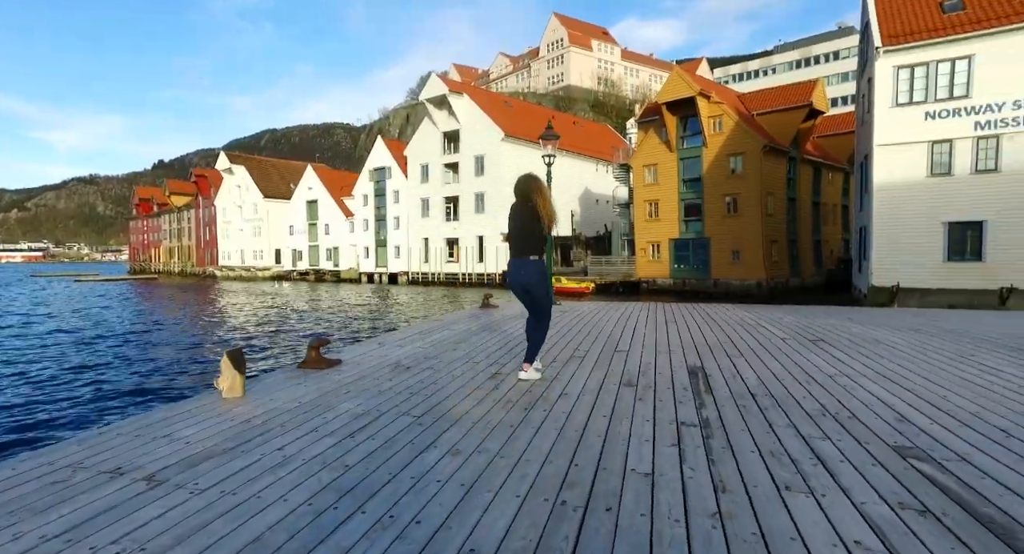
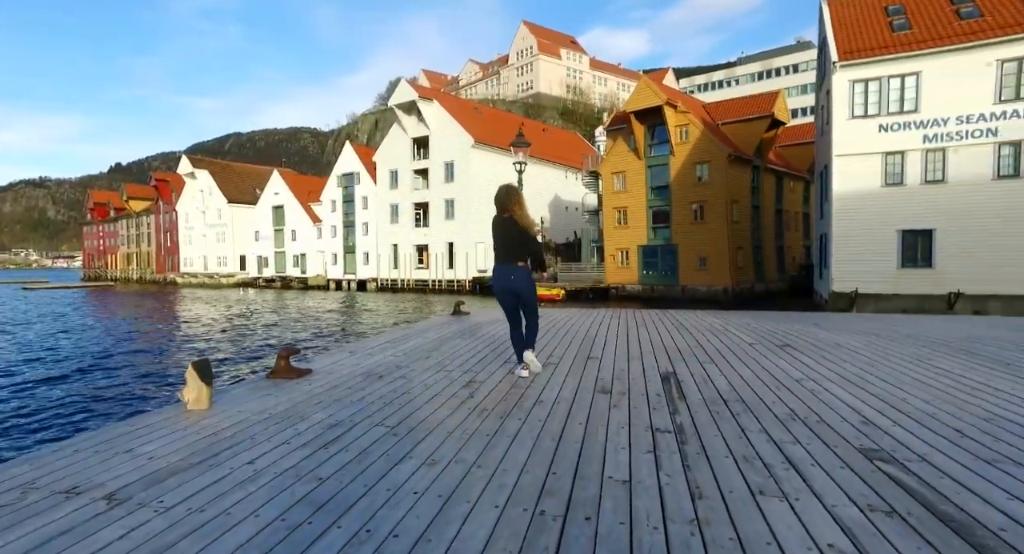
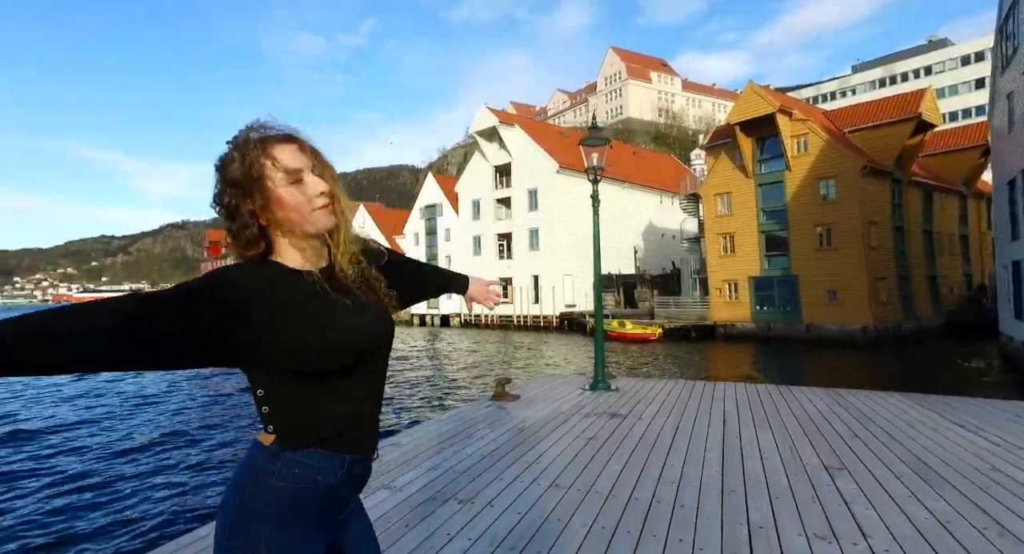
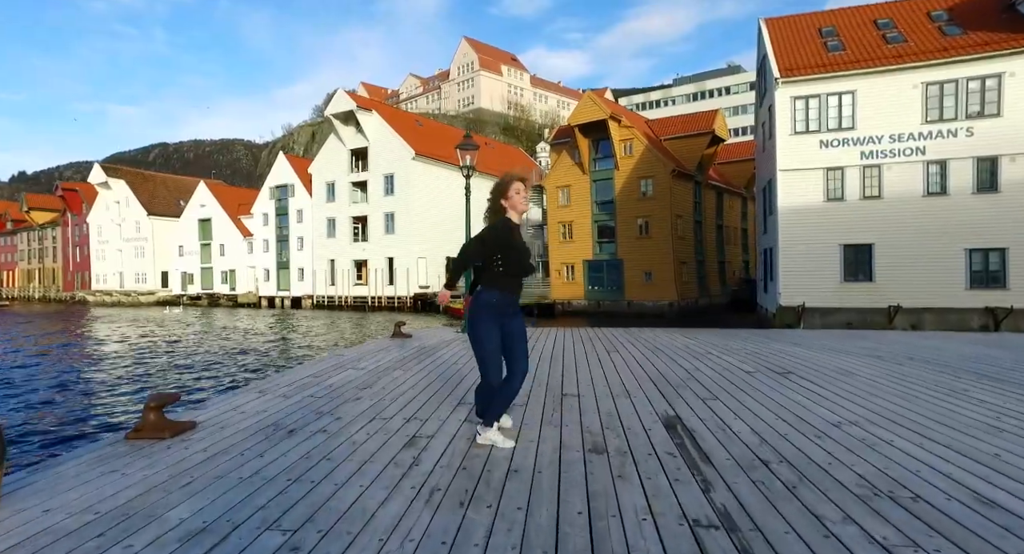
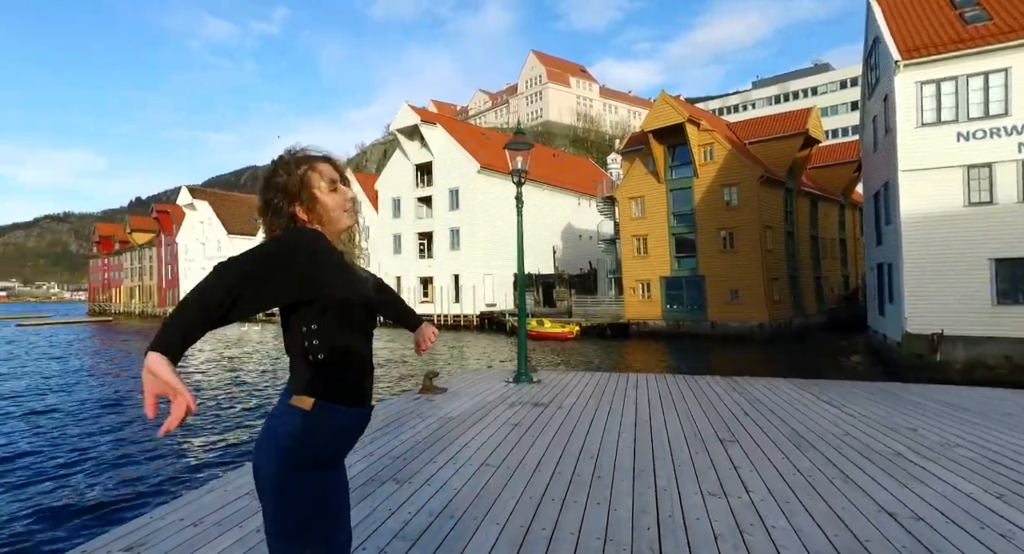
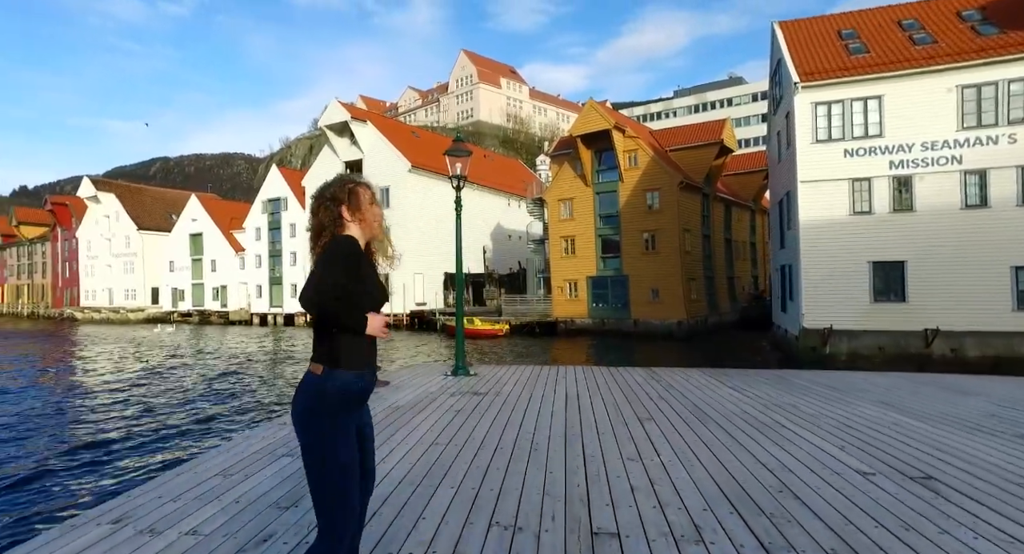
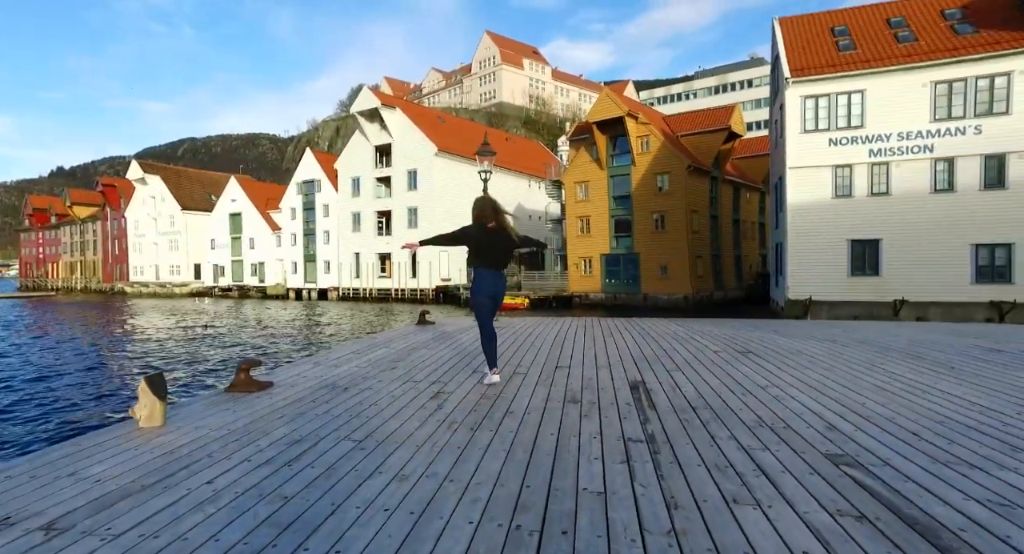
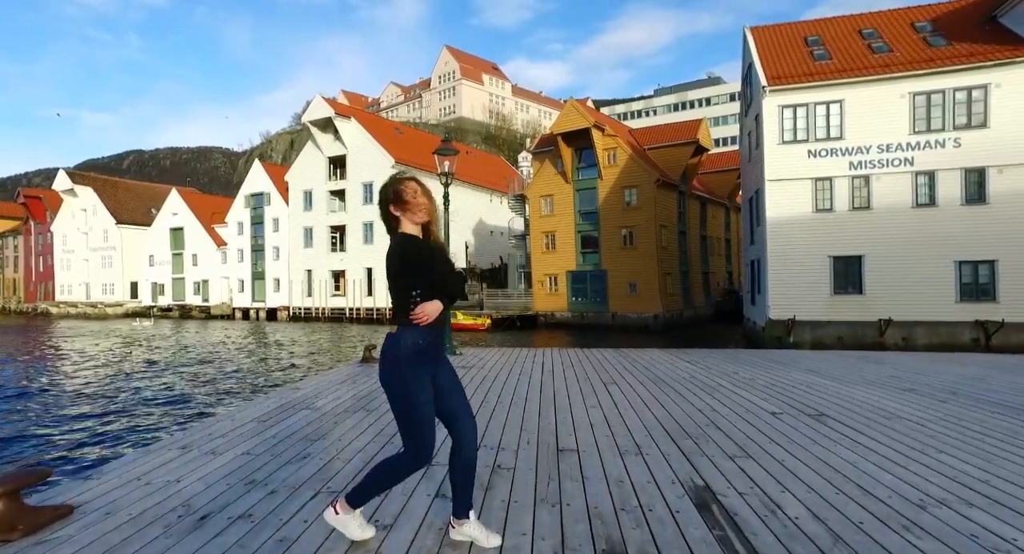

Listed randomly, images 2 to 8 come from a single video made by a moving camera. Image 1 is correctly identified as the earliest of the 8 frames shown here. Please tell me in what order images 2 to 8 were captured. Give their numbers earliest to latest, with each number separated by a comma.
2, 7, 4, 8, 6, 5, 3
